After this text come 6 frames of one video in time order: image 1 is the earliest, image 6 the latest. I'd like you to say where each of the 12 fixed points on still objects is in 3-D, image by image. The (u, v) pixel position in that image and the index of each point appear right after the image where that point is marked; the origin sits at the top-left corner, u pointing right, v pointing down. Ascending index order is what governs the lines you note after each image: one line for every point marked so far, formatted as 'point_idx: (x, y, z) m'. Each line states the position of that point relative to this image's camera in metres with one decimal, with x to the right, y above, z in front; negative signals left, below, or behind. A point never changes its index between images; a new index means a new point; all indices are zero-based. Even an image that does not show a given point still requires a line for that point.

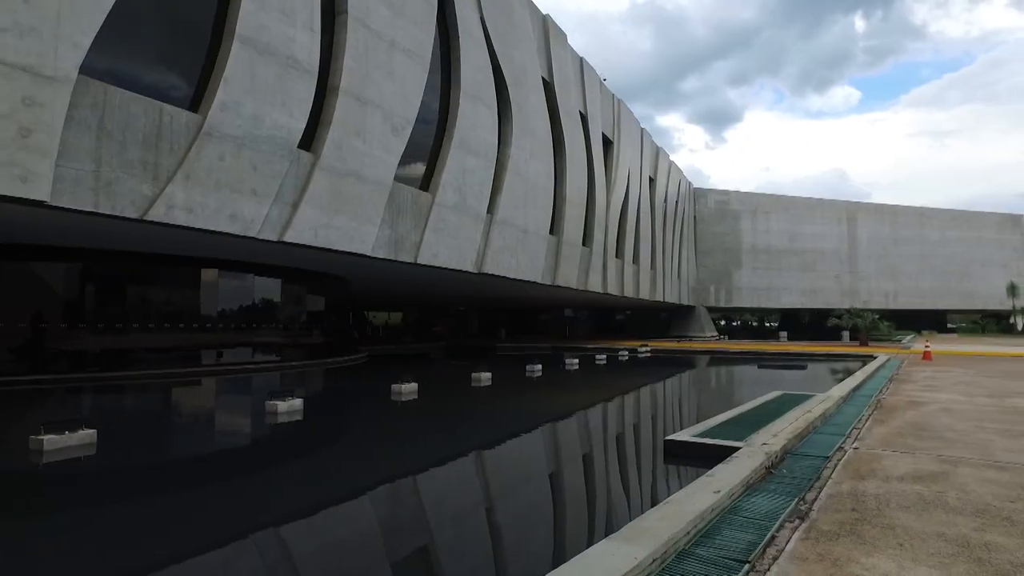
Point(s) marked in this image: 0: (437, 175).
0: (-1.6, +2.4, +13.2) m
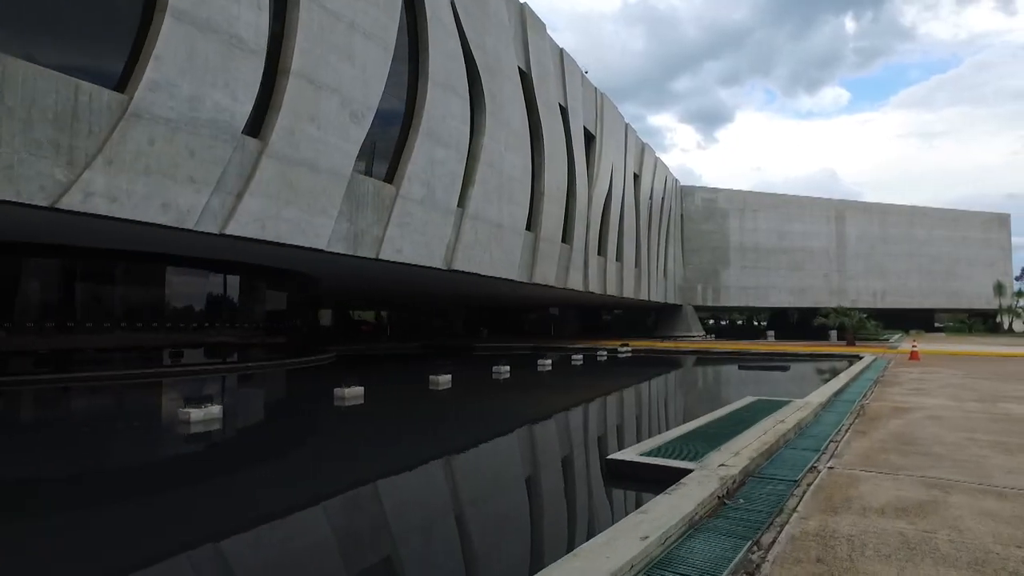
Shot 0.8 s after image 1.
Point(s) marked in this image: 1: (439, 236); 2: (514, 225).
0: (-2.2, +2.4, +12.6) m
1: (-1.6, +1.1, +13.5) m
2: (0.0, +1.6, +16.5) m
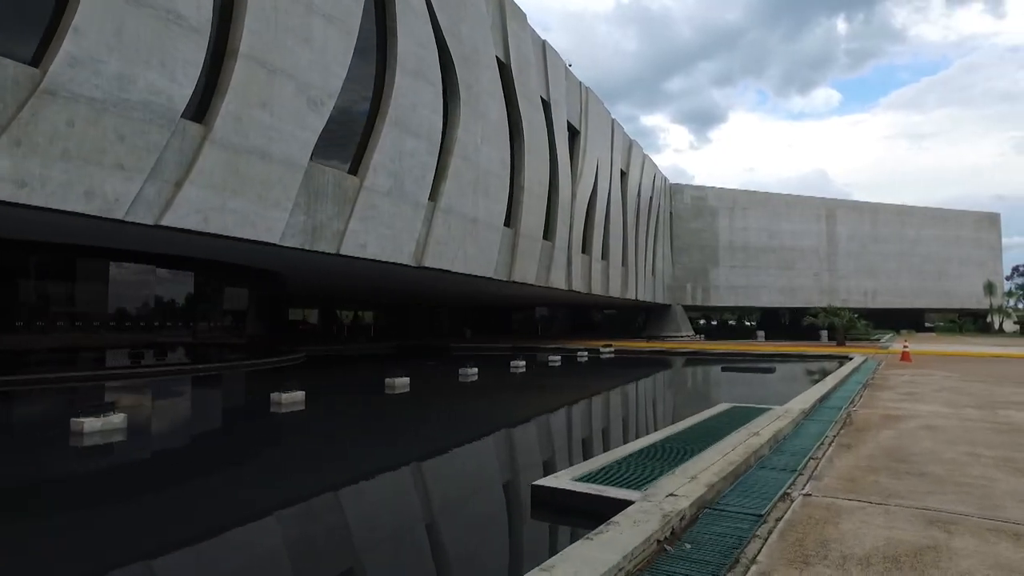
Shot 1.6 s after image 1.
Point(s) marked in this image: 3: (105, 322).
0: (-2.7, +2.5, +11.9) m
1: (-2.1, +1.1, +12.8) m
2: (-0.6, +1.7, +15.9) m
3: (-8.6, -0.7, +13.5) m
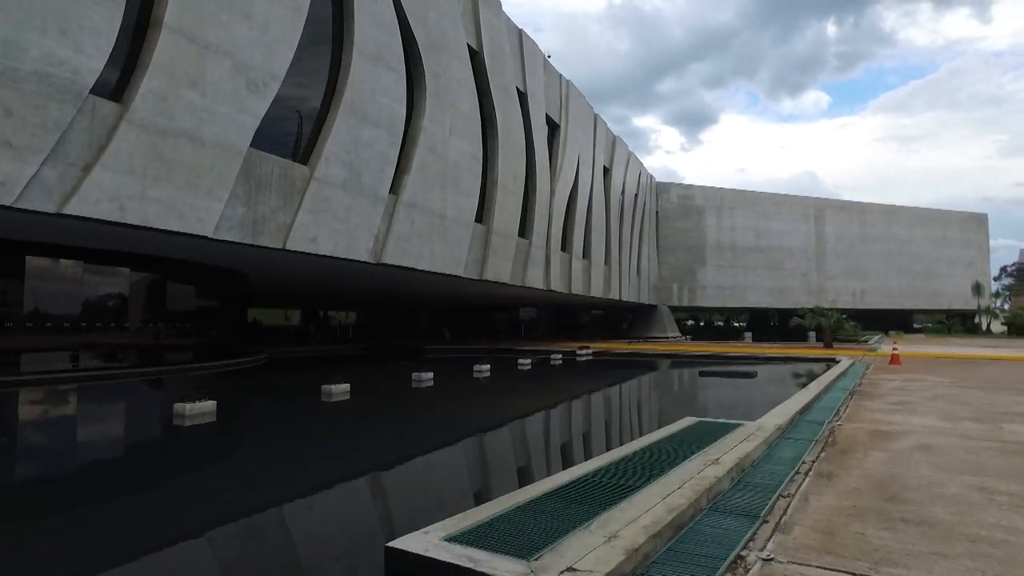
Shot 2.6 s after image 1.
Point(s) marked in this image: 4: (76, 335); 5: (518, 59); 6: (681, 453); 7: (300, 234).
0: (-3.3, +2.5, +11.0) m
1: (-2.8, +1.2, +11.9) m
2: (-1.2, +1.7, +15.0) m
3: (-9.2, -0.7, +12.5) m
4: (-8.8, -1.0, +13.1) m
5: (+0.2, +6.8, +18.8) m
6: (+1.3, -1.3, +5.2) m
7: (-3.5, +0.9, +10.5) m
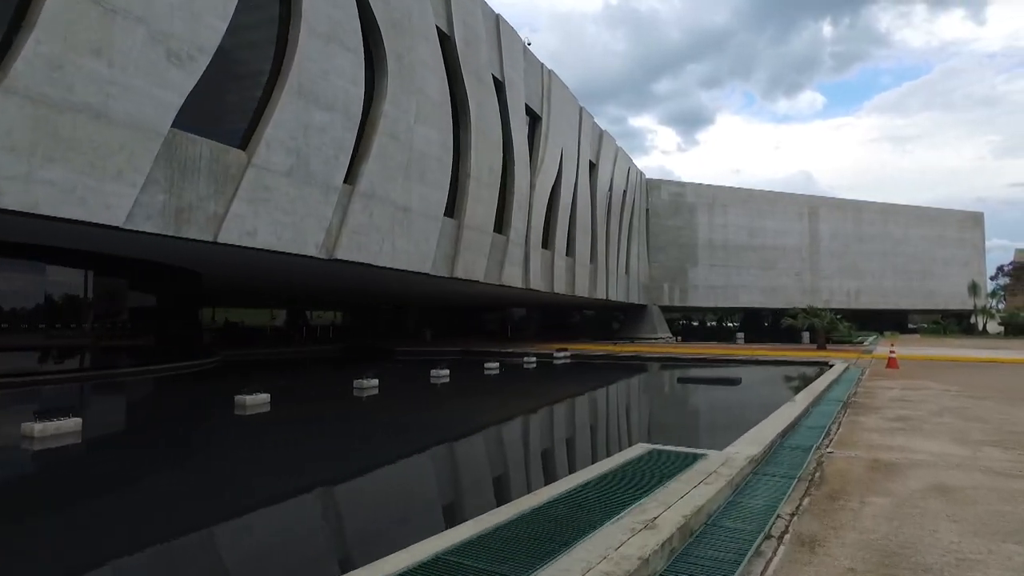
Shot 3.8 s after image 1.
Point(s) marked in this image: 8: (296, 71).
0: (-4.0, +2.5, +10.0) m
1: (-3.4, +1.2, +10.9) m
2: (-1.9, +1.7, +14.0) m
3: (-9.9, -0.7, +11.5) m
4: (-9.4, -0.9, +12.1) m
5: (-0.5, +6.8, +17.8) m
6: (+0.7, -1.3, +4.2) m
7: (-4.1, +0.9, +9.4) m
8: (-3.6, +3.6, +10.5) m
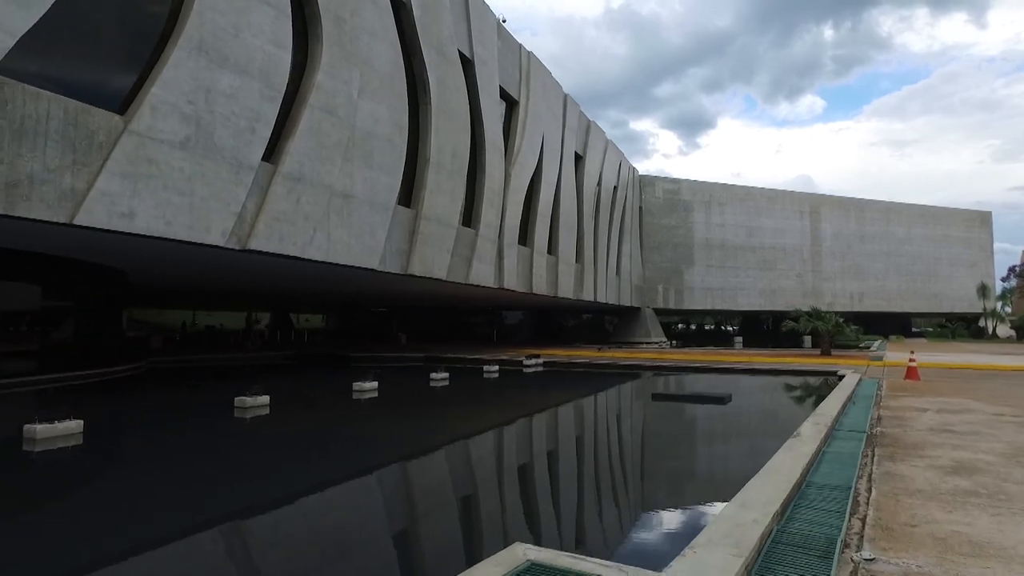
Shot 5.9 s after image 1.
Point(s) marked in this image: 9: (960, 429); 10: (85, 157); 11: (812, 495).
0: (-4.7, +2.6, +8.2) m
1: (-4.2, +1.3, +9.1) m
2: (-2.7, +1.8, +12.2) m
3: (-10.6, -0.6, +9.6) m
4: (-10.2, -0.9, +10.2) m
5: (-1.3, +6.9, +16.0) m
6: (0.0, -1.2, +2.3) m
7: (-4.9, +1.0, +7.6) m
8: (-4.4, +3.7, +8.7) m
9: (+3.9, -1.2, +5.4) m
10: (-5.0, +1.5, +7.4) m
11: (+1.9, -1.1, +3.9) m
